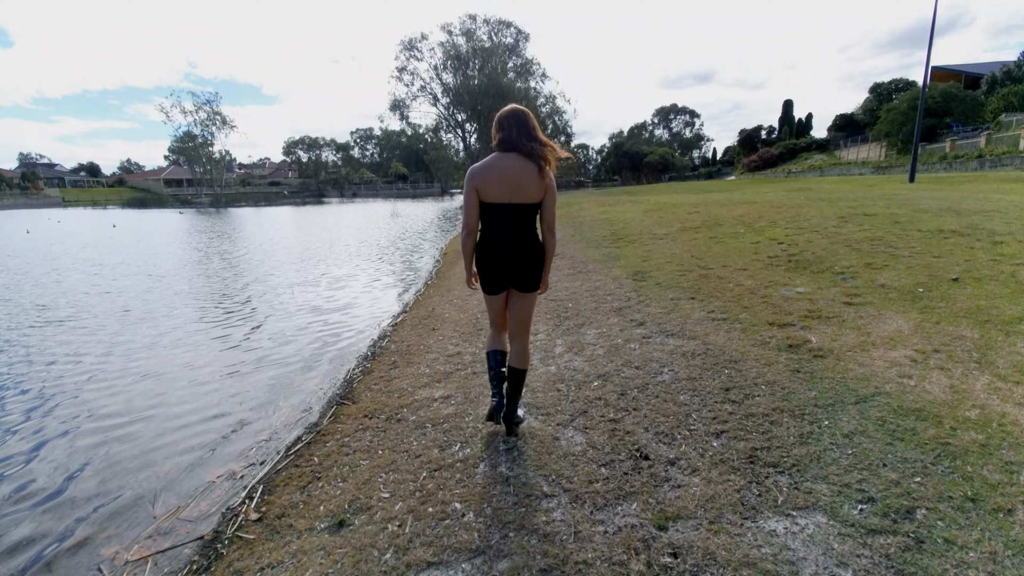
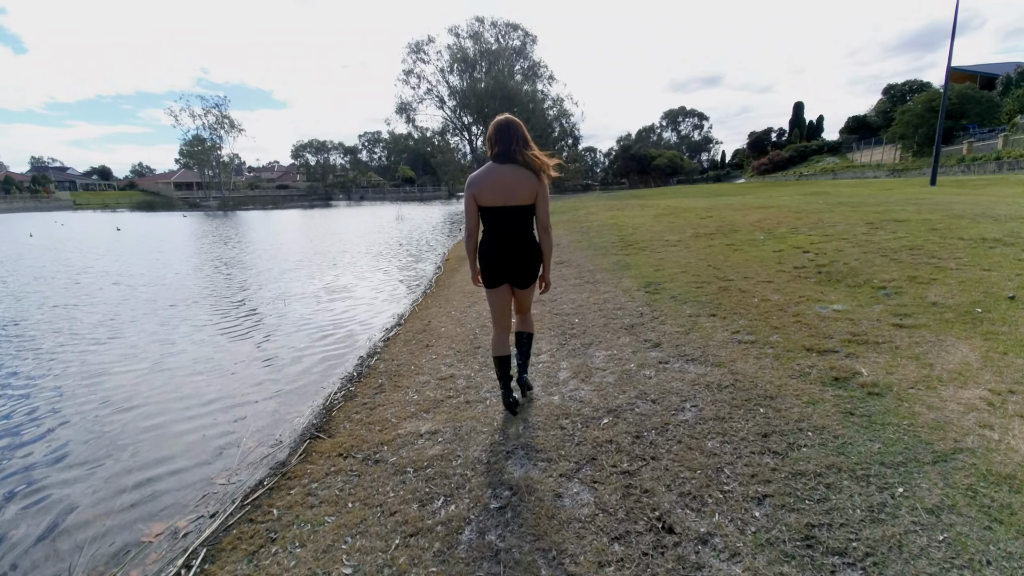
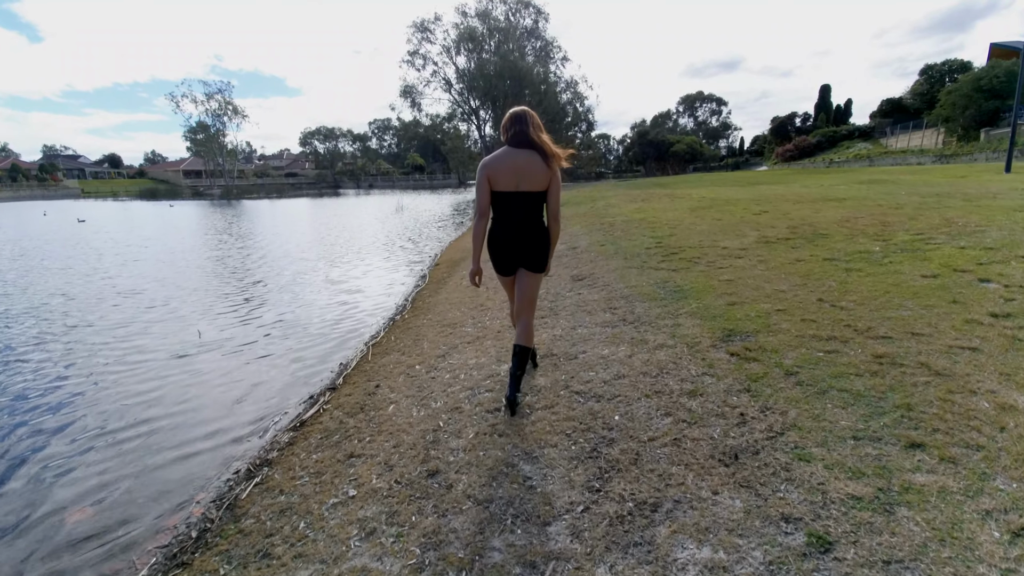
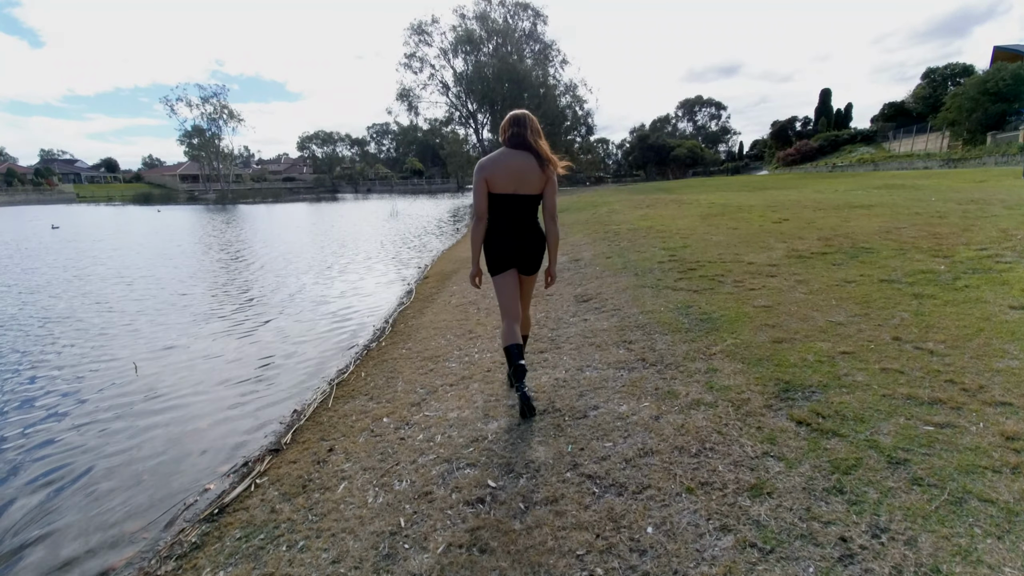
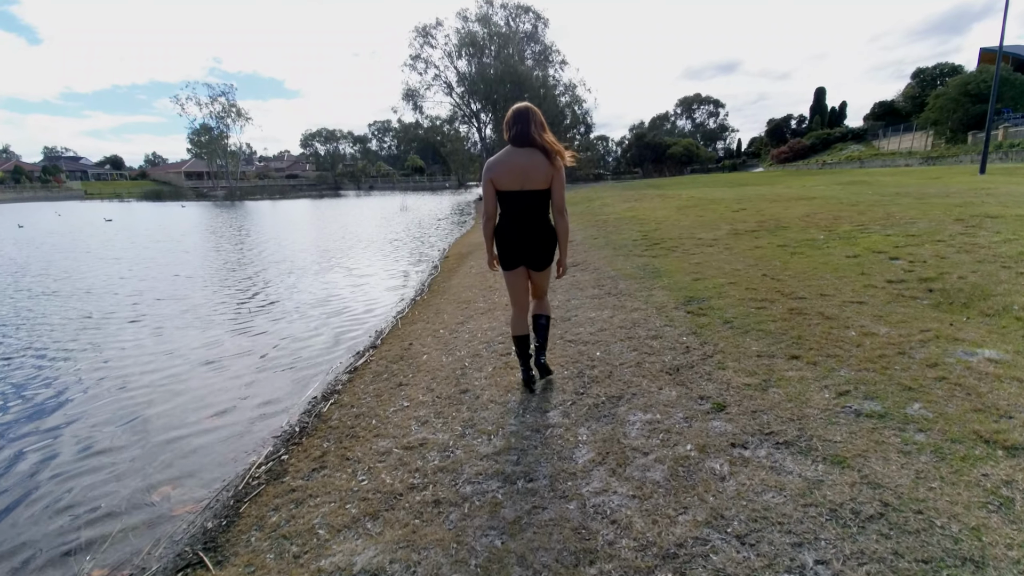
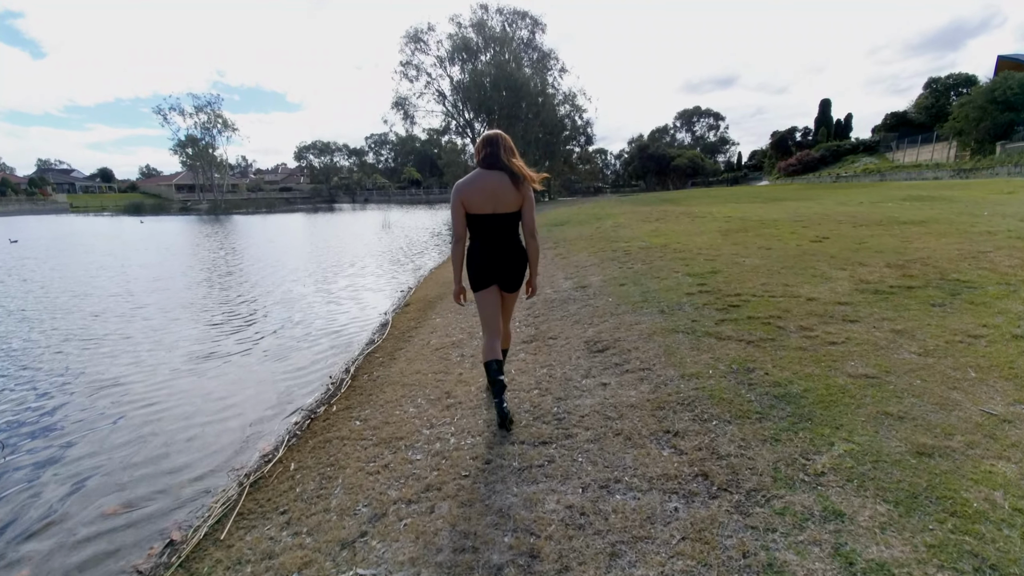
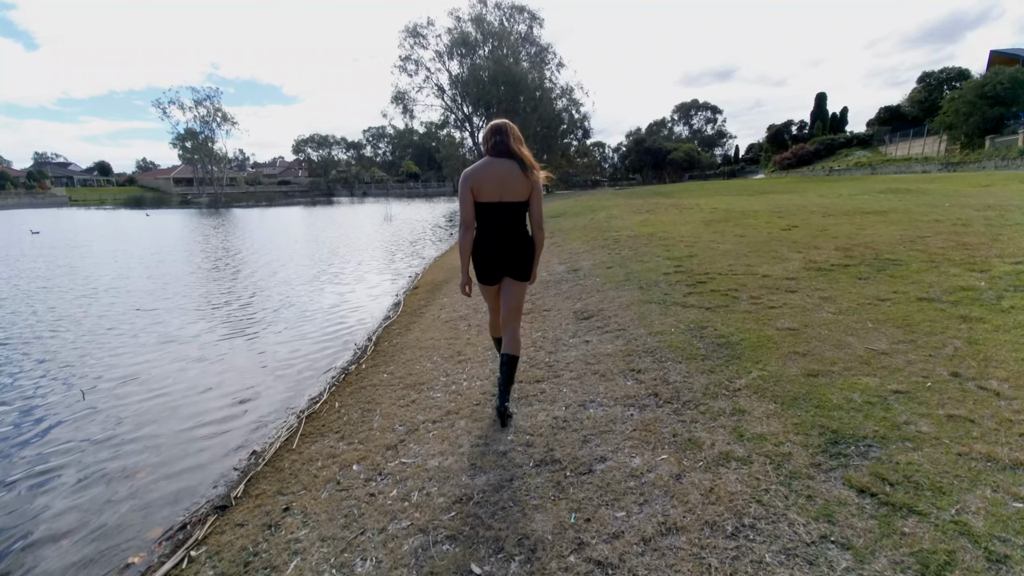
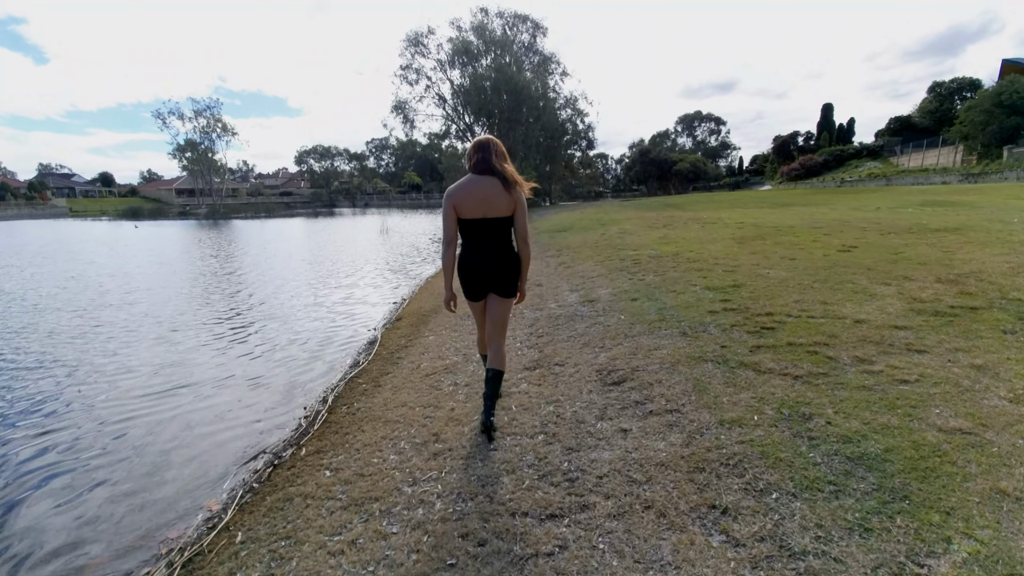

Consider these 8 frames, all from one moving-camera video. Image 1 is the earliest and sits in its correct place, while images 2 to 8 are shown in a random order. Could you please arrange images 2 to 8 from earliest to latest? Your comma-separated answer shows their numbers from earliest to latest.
2, 5, 3, 4, 7, 6, 8
